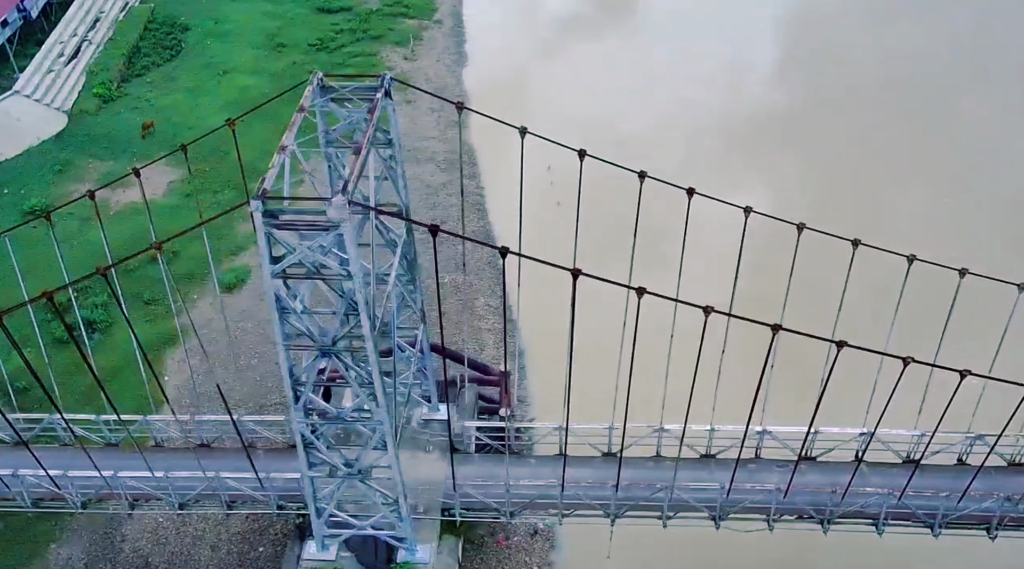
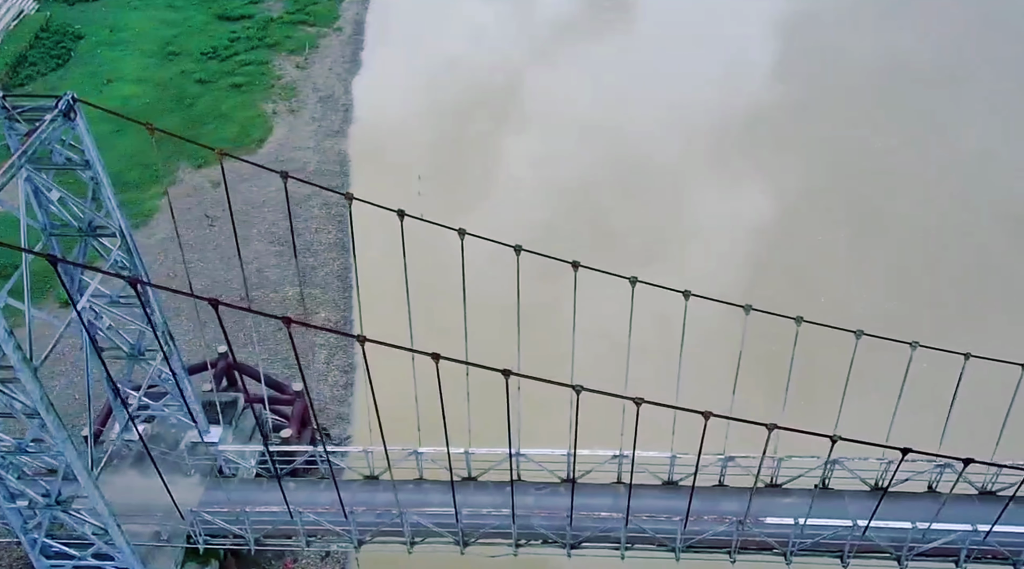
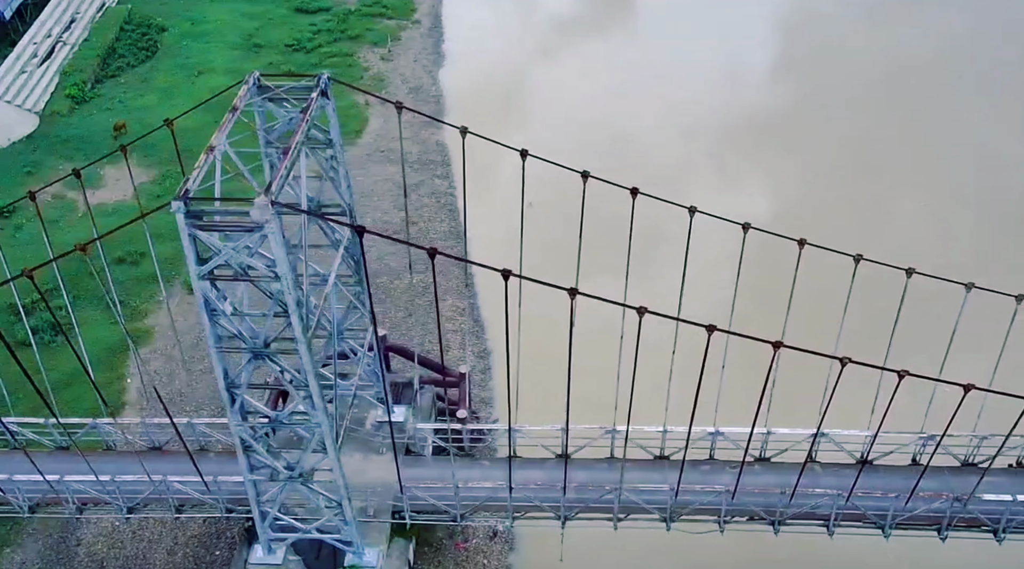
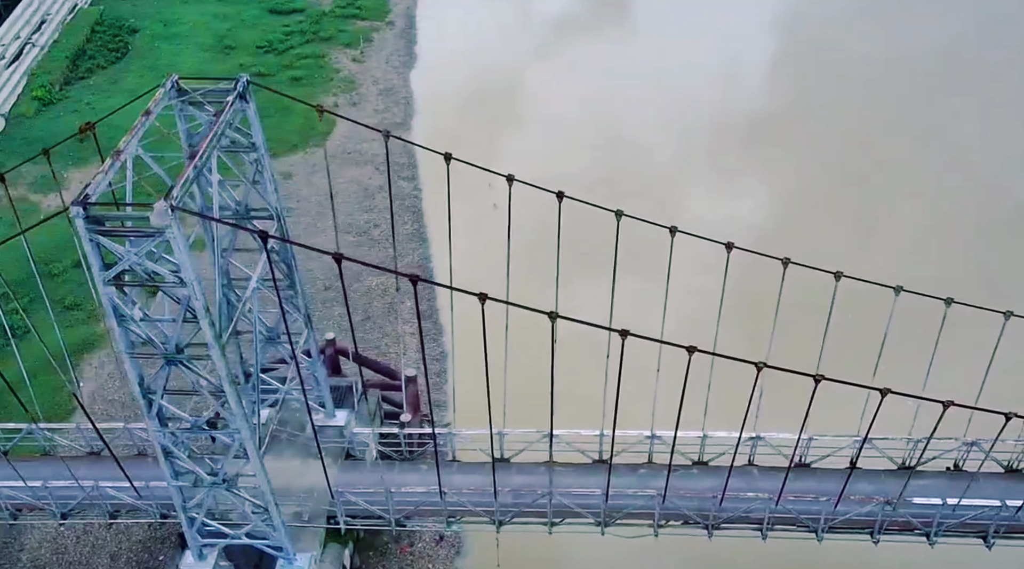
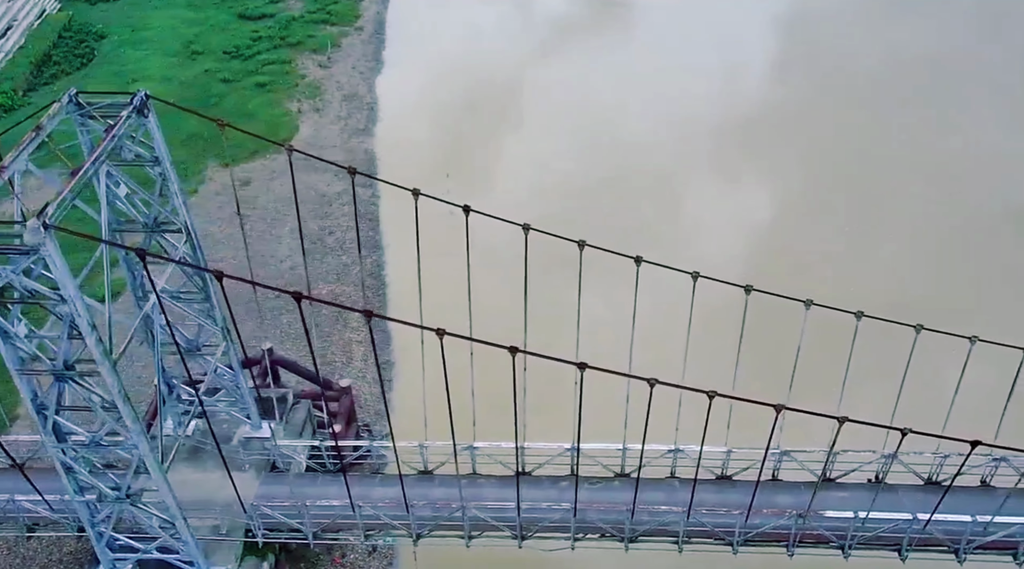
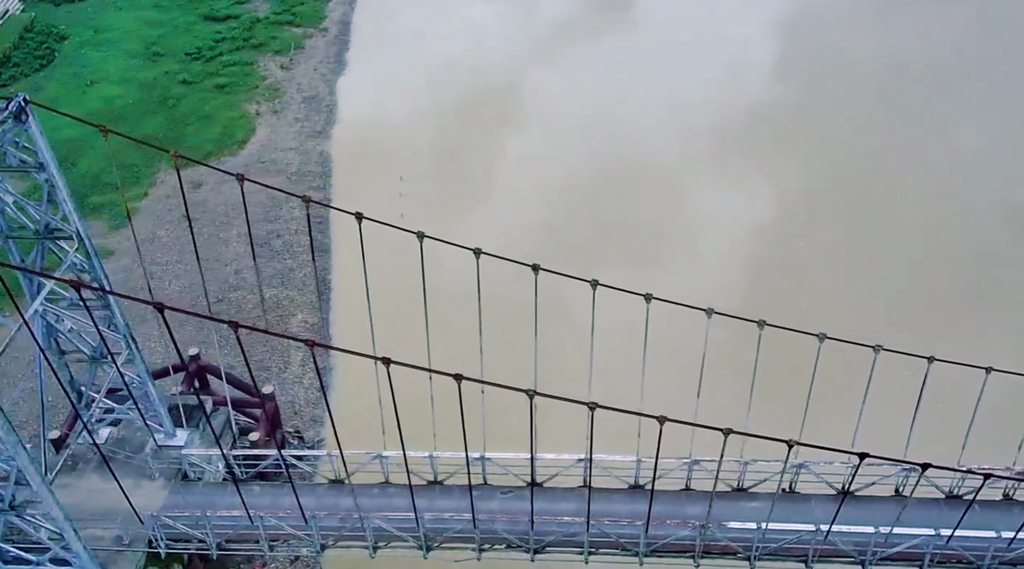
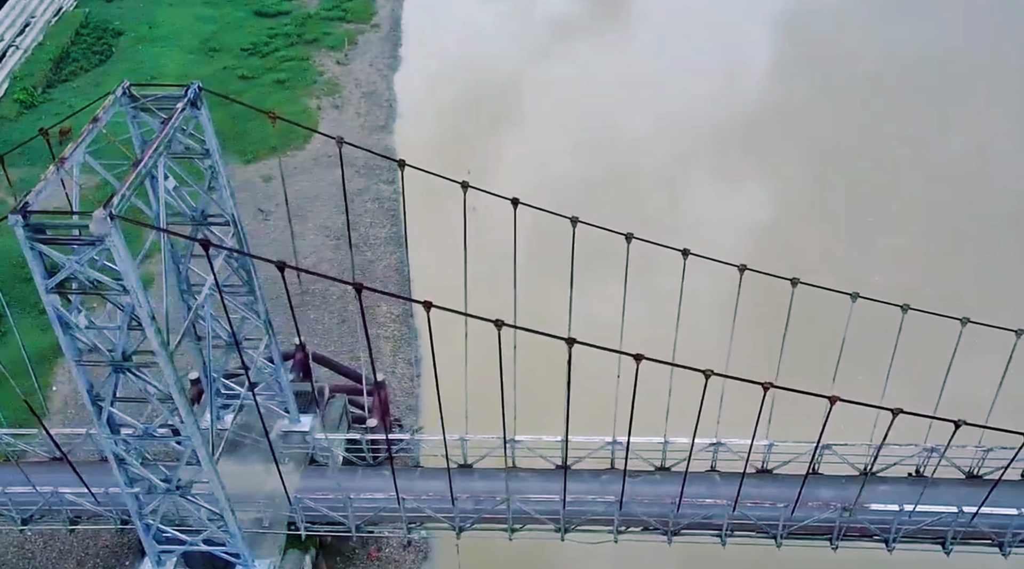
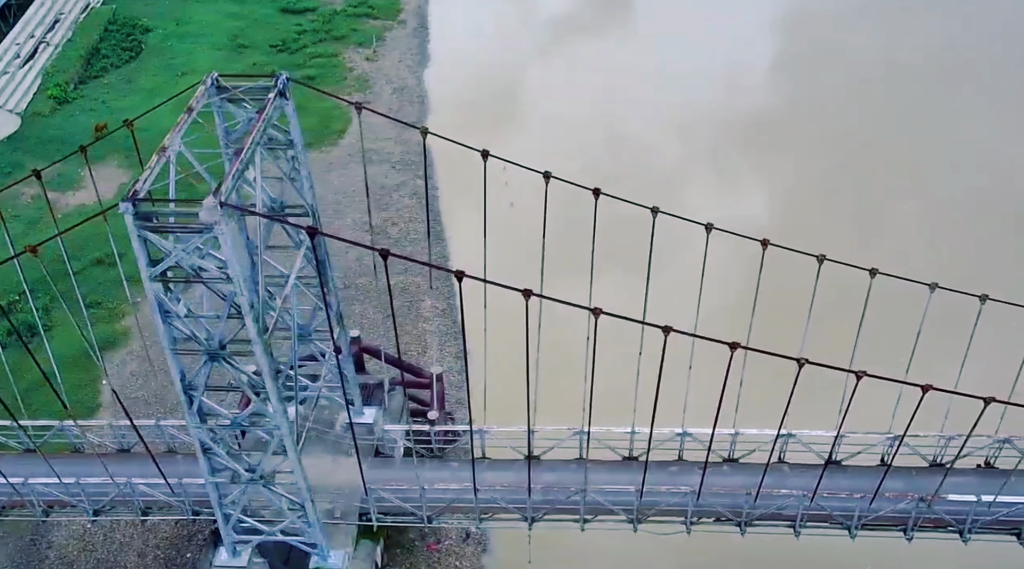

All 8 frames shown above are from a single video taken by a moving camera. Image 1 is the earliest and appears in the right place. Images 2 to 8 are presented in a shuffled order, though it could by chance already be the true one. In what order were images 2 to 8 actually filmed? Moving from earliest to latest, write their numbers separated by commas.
3, 8, 4, 7, 5, 2, 6
